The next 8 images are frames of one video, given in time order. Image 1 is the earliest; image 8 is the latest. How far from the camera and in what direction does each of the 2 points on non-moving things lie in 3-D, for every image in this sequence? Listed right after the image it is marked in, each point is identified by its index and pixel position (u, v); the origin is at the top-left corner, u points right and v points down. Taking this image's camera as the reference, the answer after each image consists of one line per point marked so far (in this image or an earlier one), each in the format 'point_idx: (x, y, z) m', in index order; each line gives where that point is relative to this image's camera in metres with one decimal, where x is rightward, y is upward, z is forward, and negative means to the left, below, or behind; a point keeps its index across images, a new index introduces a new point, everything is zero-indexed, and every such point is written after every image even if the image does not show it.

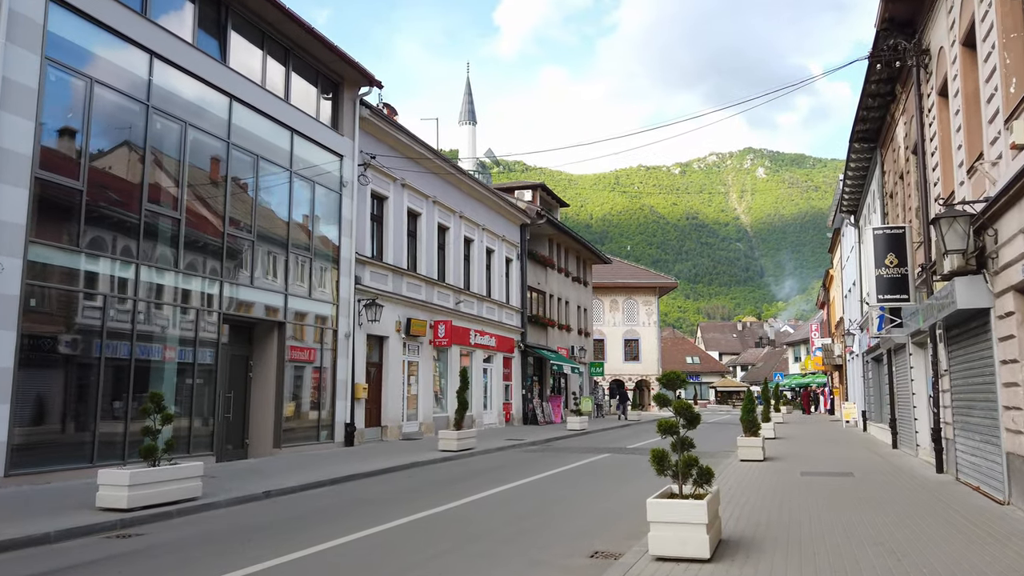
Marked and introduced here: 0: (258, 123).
0: (-5.8, +3.7, +17.9) m
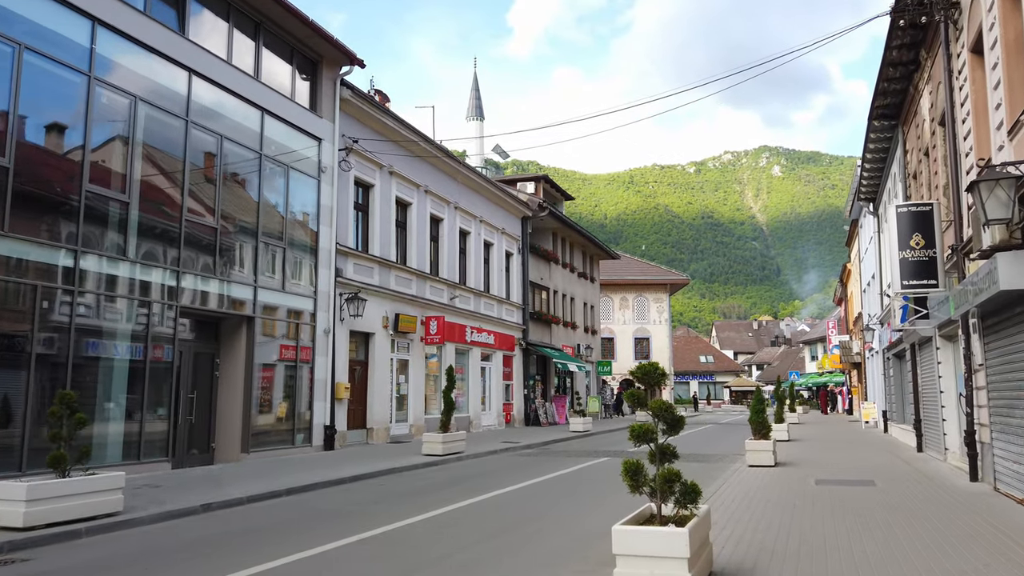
0: (-6.0, +3.9, +16.6) m
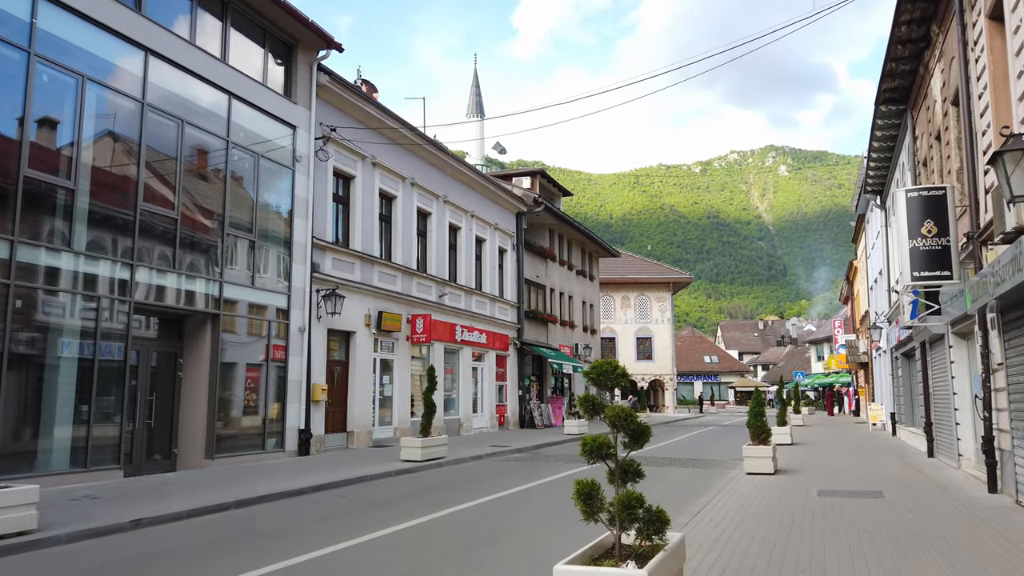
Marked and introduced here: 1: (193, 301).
0: (-6.4, +4.0, +15.6) m
1: (-6.2, -0.3, +15.4) m
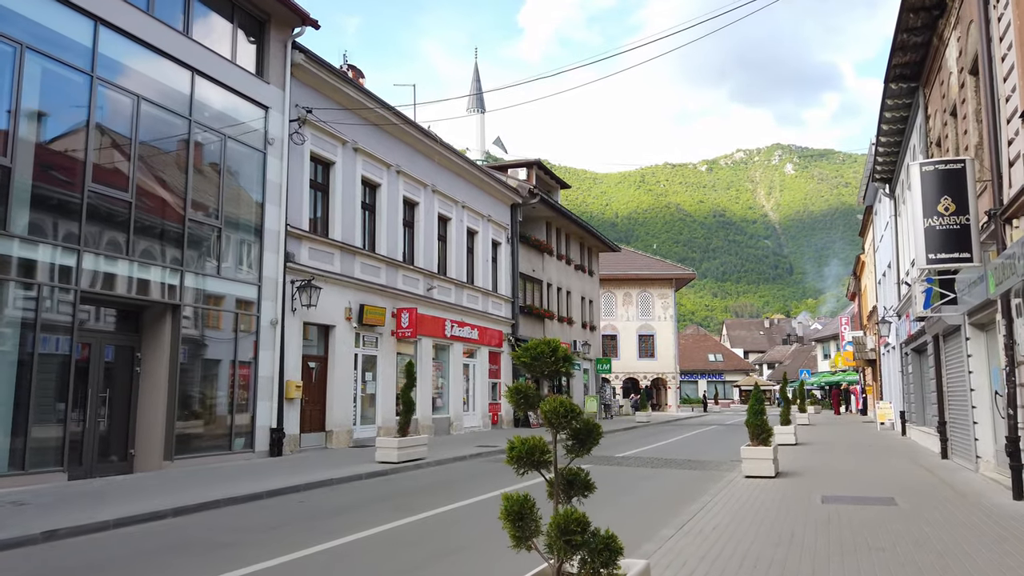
0: (-6.7, +4.2, +14.5) m
1: (-6.5, -0.1, +14.3) m
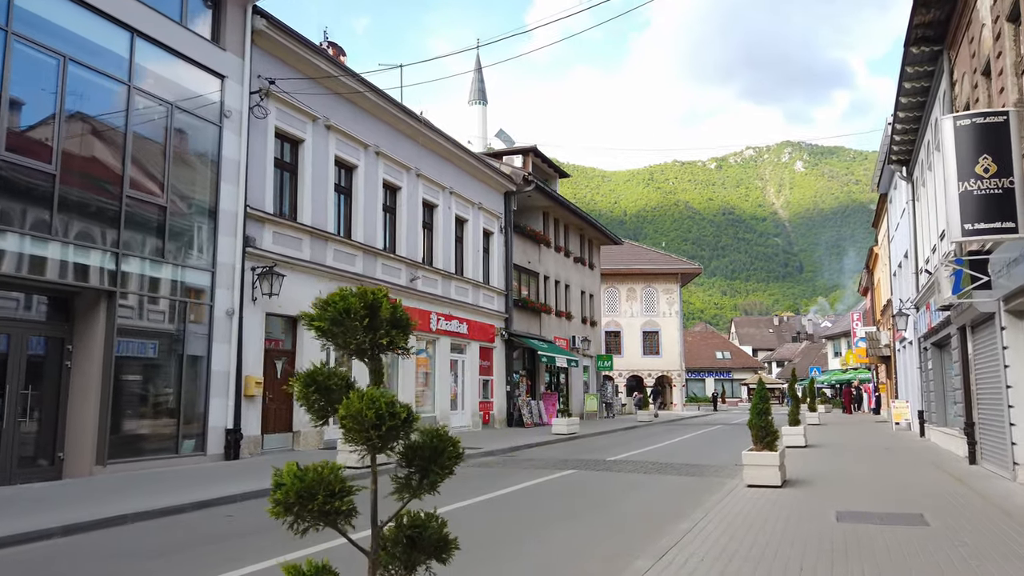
0: (-7.2, +4.5, +13.0) m
1: (-6.9, +0.2, +12.8) m
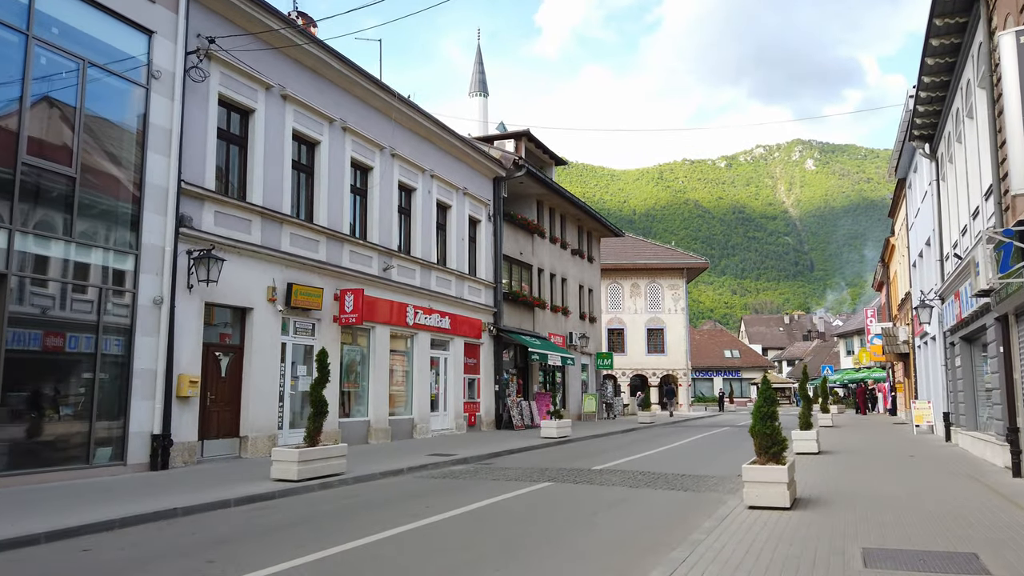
0: (-7.7, +4.7, +11.1) m
1: (-7.5, +0.4, +10.9) m
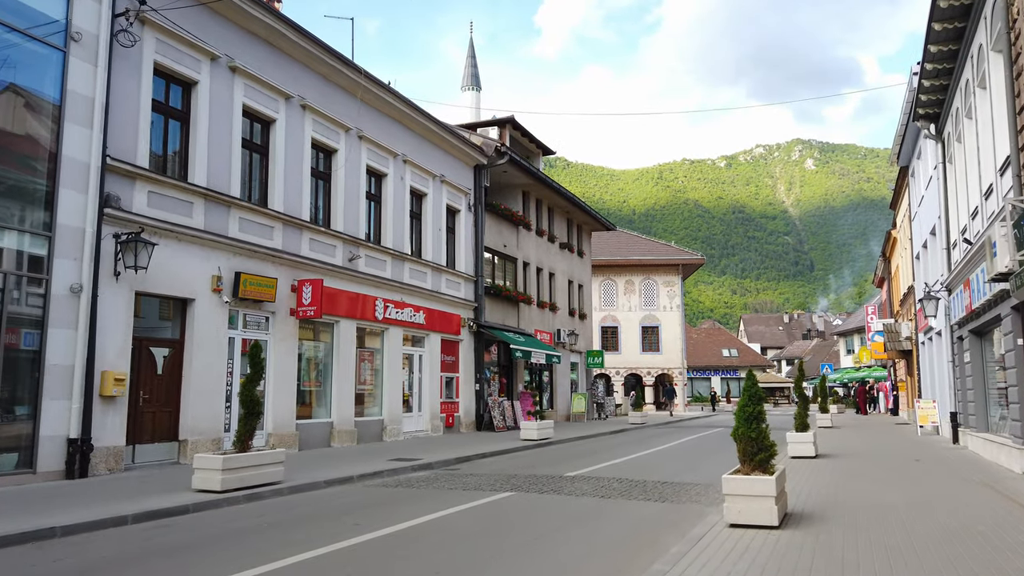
0: (-8.3, +4.9, +9.7) m
1: (-8.1, +0.6, +9.5) m
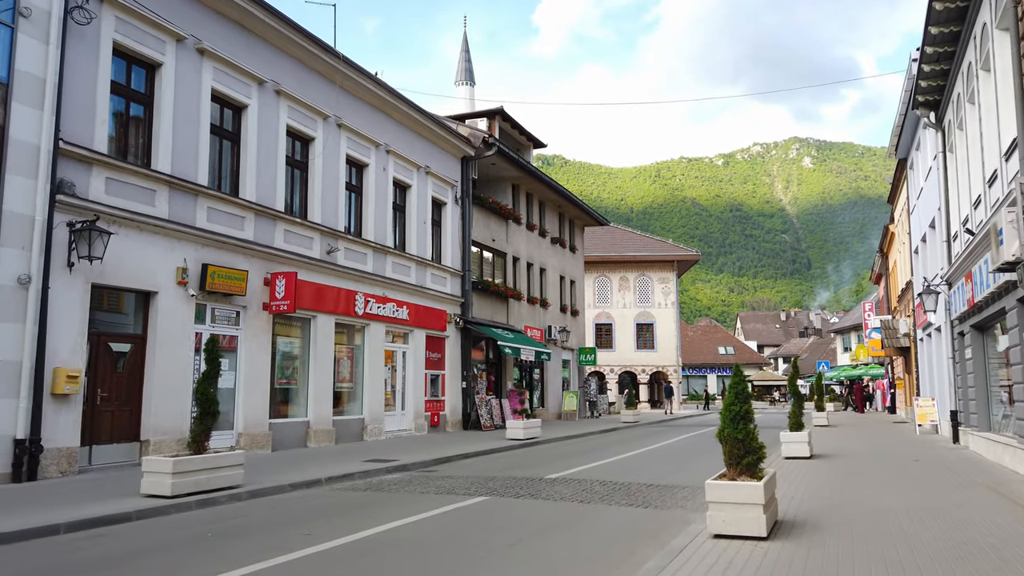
0: (-8.7, +5.0, +9.0) m
1: (-8.4, +0.8, +8.8) m
